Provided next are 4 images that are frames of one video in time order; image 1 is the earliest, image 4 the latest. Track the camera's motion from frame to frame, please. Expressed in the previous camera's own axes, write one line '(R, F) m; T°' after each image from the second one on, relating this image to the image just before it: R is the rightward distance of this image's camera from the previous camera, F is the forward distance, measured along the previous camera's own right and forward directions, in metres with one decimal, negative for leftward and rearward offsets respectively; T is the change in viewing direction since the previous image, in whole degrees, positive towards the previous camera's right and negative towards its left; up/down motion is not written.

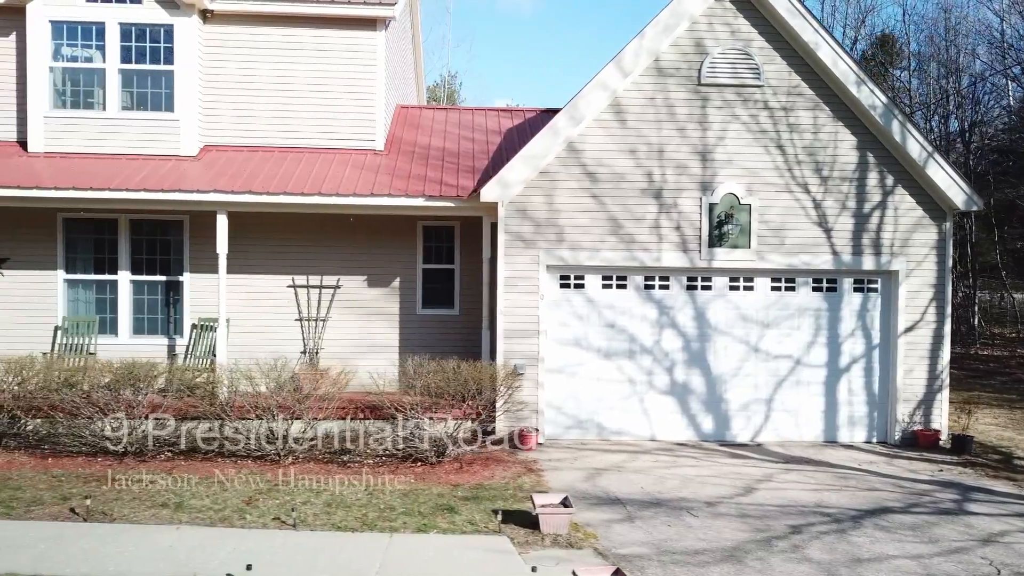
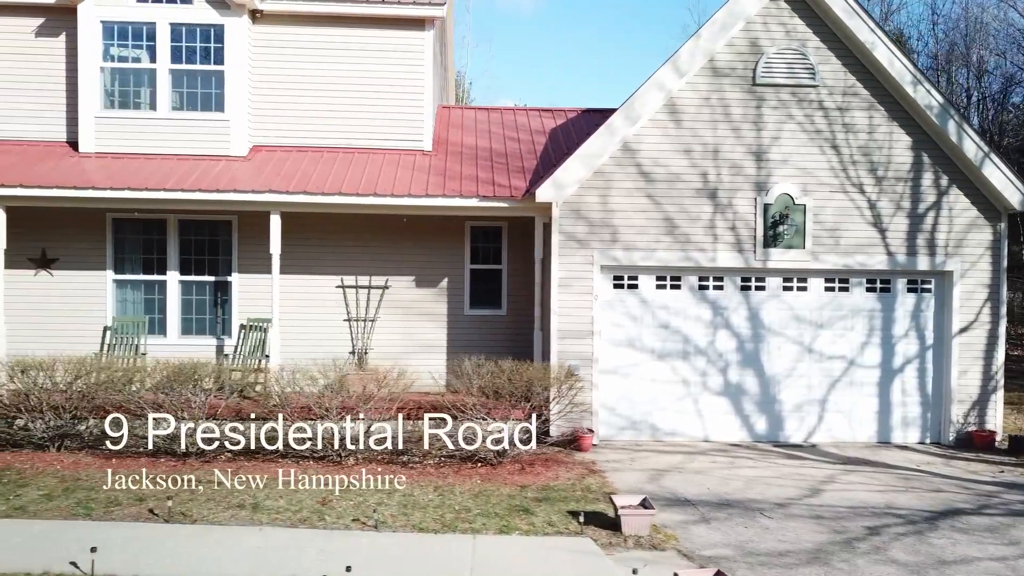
(-0.5, 0.0) m; 0°
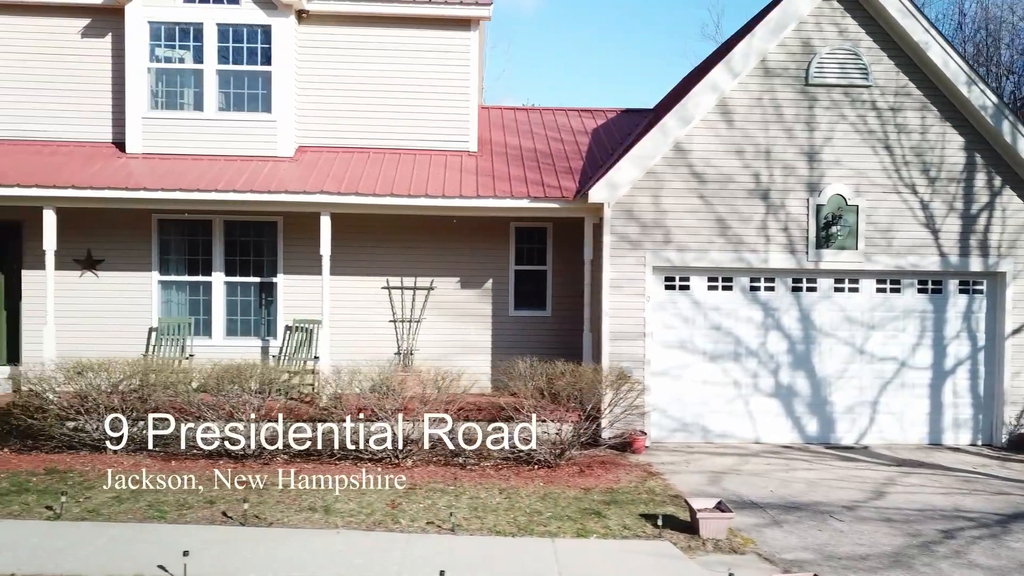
(-0.5, 0.0) m; 0°
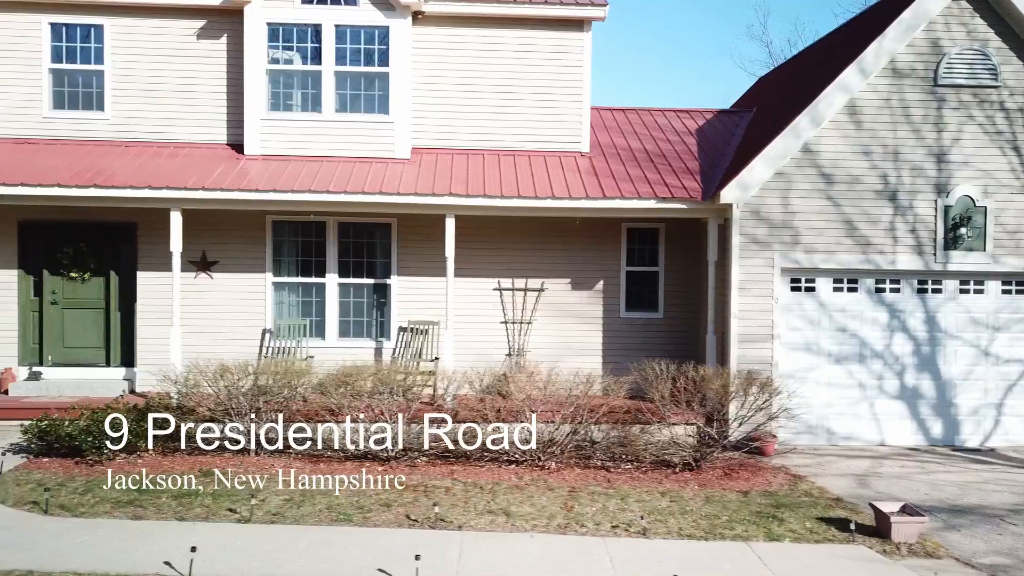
(-1.2, 0.0) m; 0°
